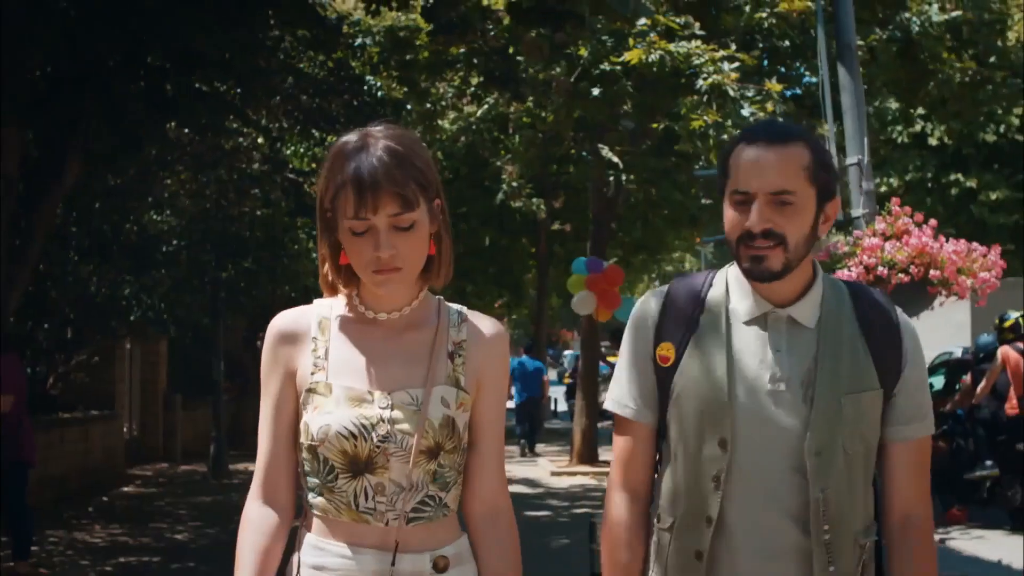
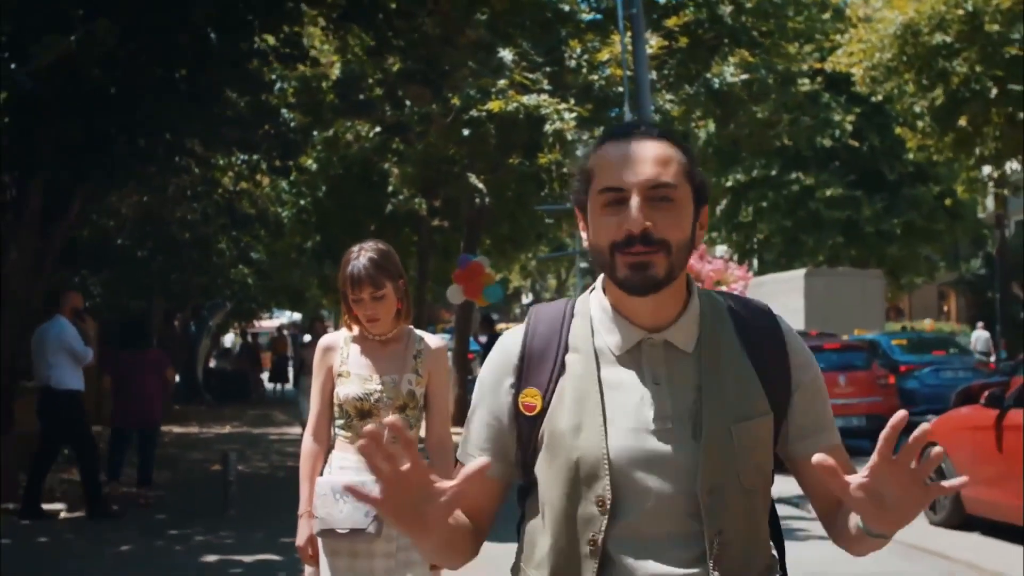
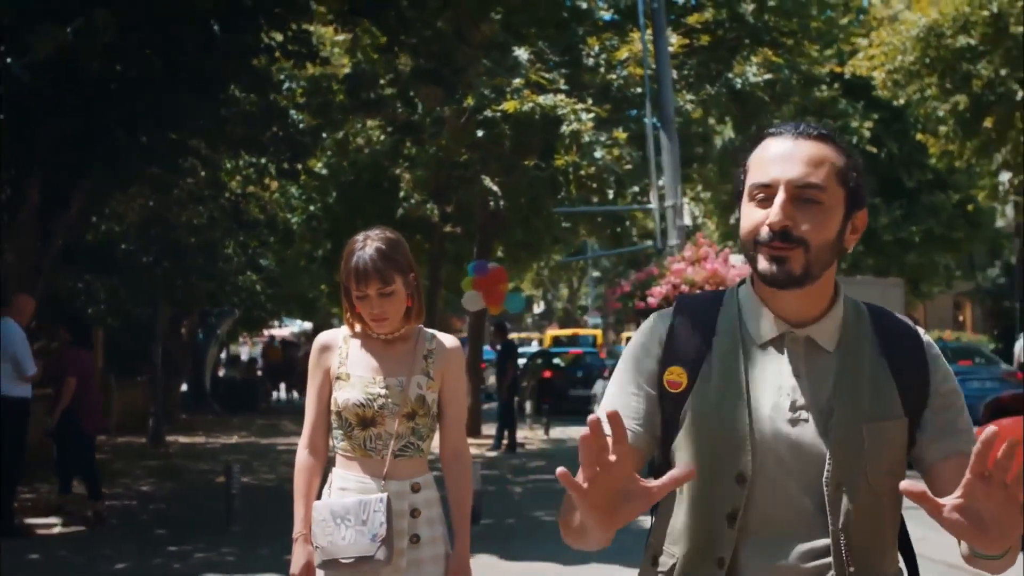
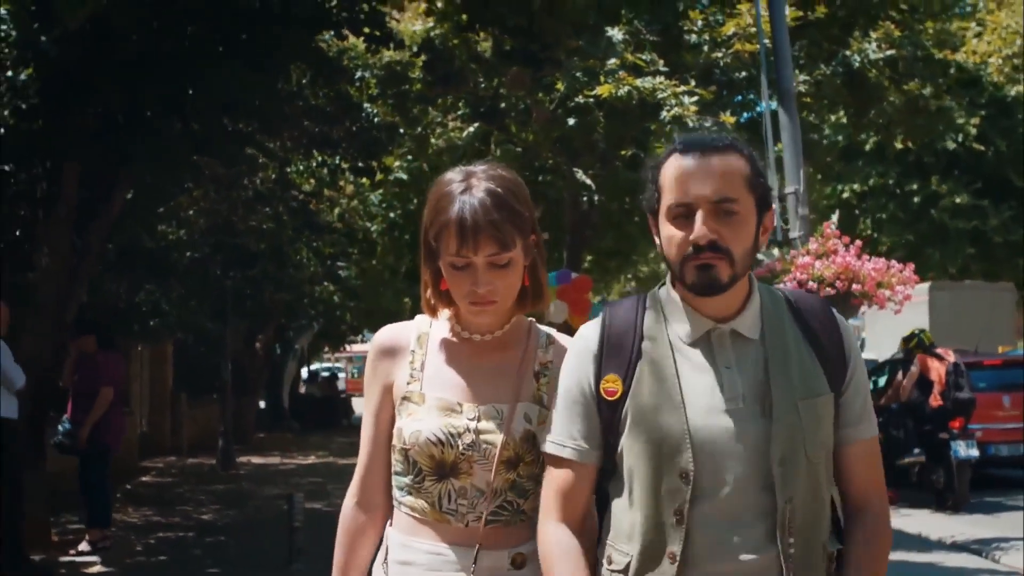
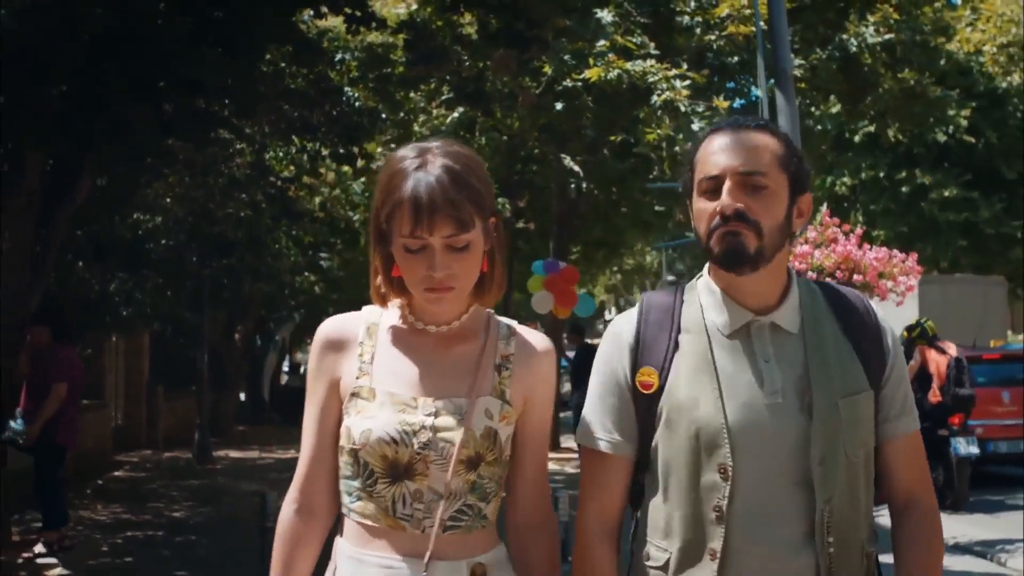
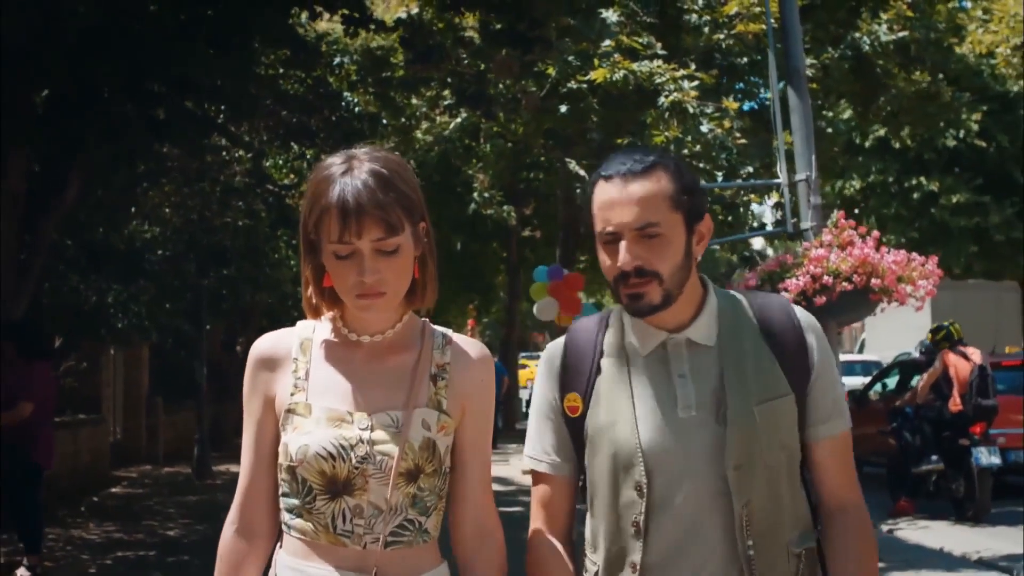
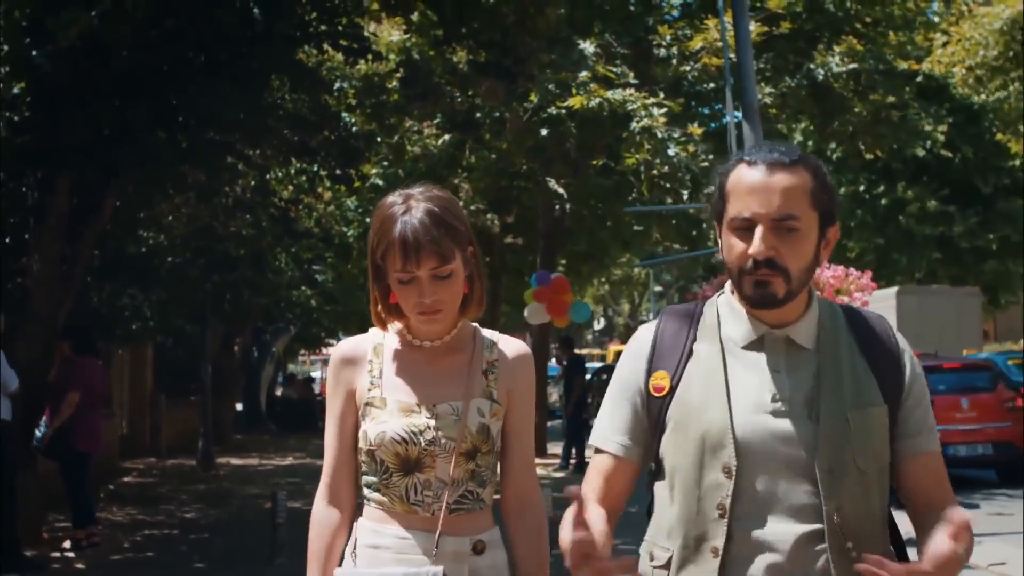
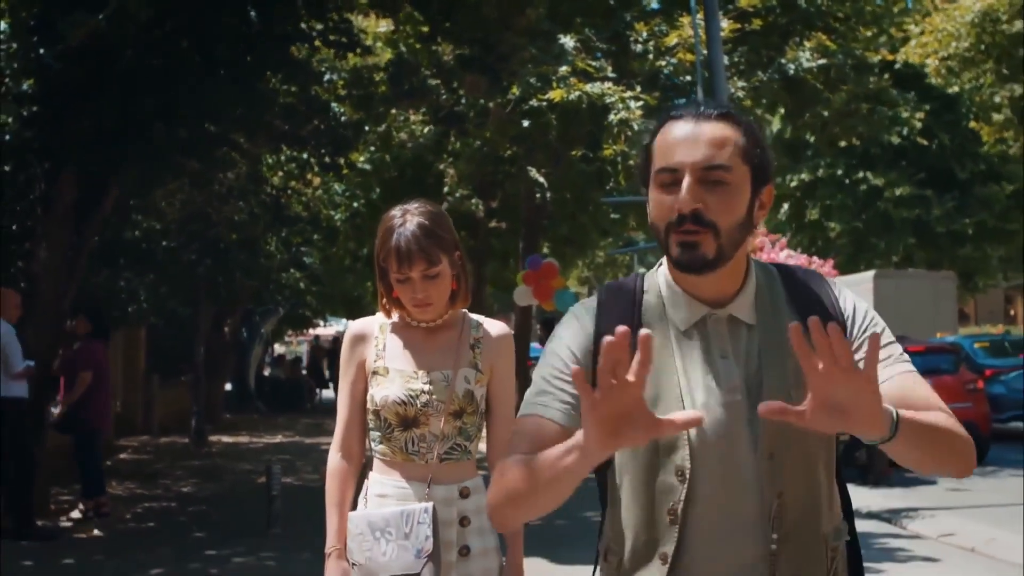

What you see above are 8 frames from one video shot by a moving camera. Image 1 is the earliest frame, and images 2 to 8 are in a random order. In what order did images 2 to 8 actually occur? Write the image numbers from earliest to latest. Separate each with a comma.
6, 5, 4, 7, 8, 3, 2
